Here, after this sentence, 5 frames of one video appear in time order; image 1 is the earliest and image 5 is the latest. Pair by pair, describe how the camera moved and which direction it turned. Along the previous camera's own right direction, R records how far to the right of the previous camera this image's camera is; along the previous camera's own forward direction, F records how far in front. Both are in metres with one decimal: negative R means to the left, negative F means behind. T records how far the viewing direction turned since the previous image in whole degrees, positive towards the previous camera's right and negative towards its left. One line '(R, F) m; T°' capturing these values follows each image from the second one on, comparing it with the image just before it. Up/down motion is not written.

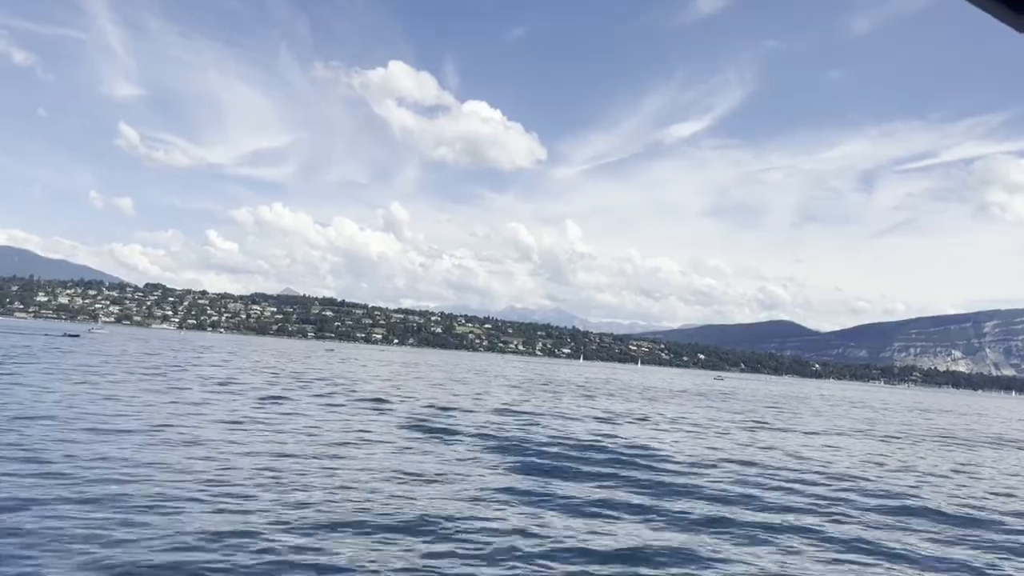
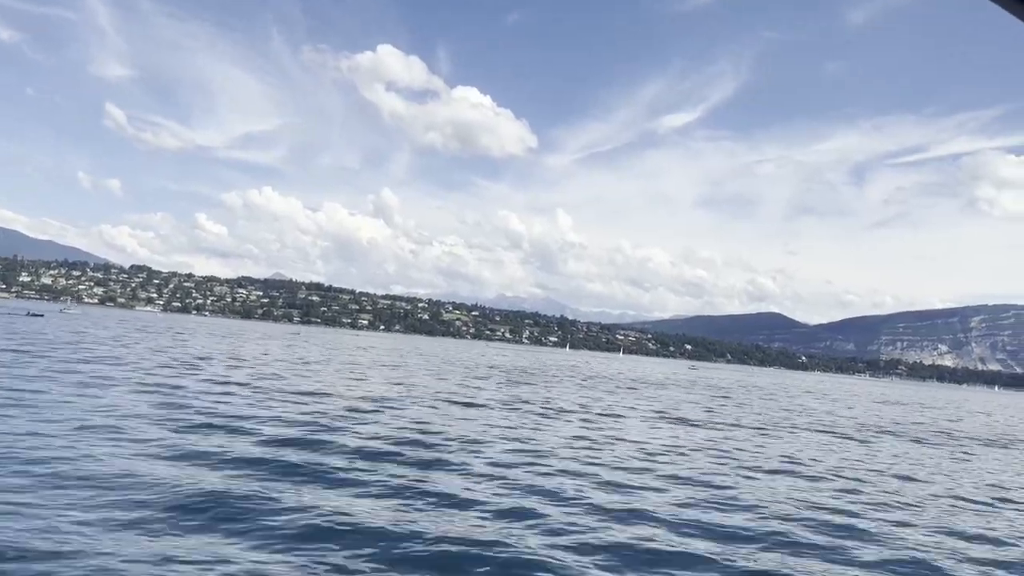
(+2.4, +3.0) m; +1°
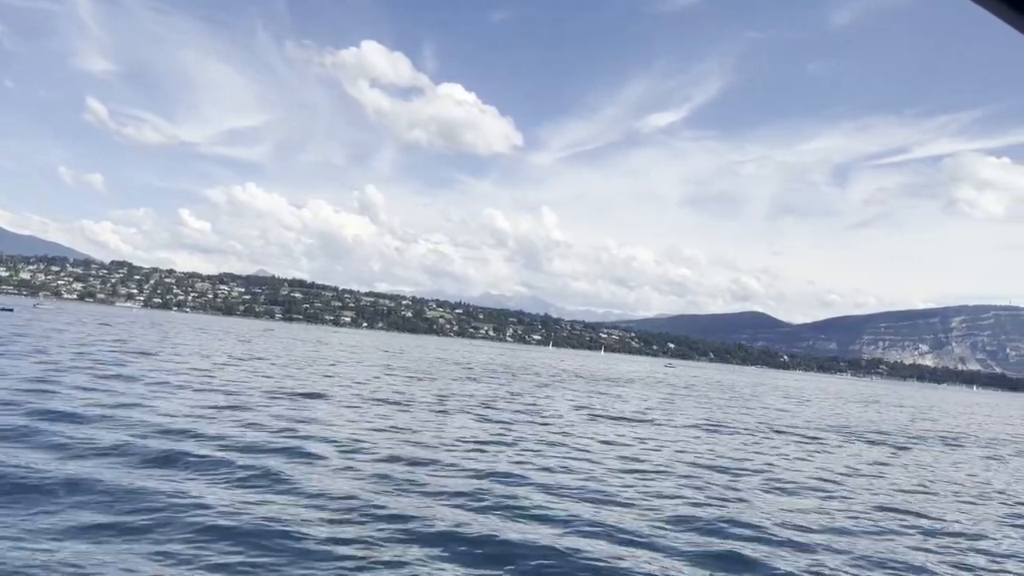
(+1.1, +1.2) m; +1°
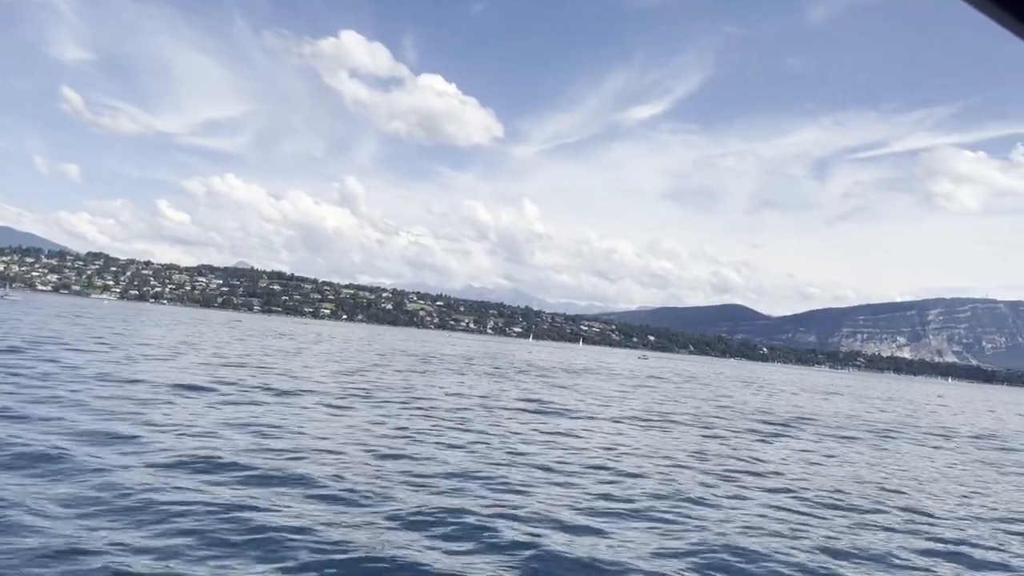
(+1.0, +1.3) m; +1°
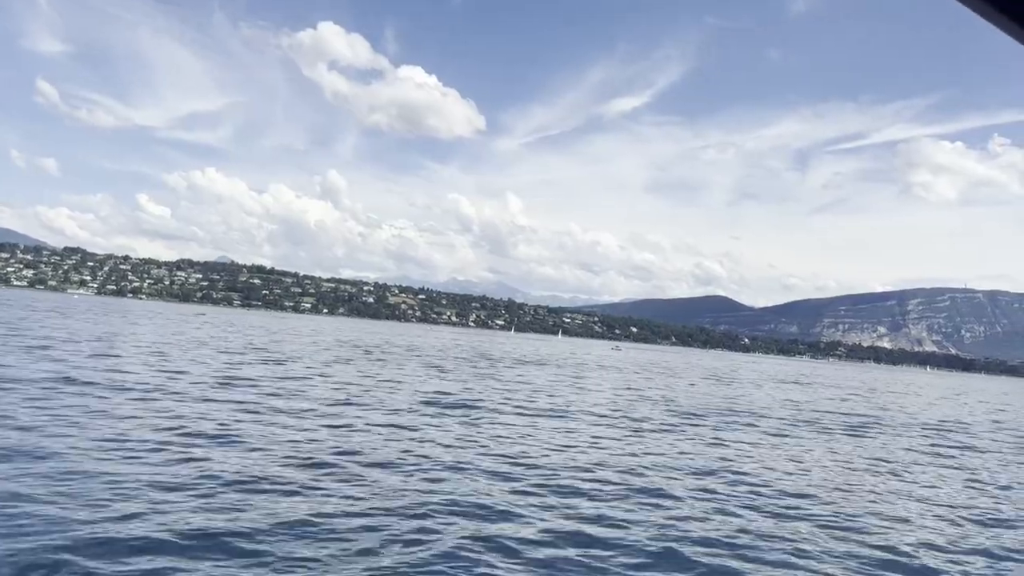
(+1.4, +1.9) m; +1°
